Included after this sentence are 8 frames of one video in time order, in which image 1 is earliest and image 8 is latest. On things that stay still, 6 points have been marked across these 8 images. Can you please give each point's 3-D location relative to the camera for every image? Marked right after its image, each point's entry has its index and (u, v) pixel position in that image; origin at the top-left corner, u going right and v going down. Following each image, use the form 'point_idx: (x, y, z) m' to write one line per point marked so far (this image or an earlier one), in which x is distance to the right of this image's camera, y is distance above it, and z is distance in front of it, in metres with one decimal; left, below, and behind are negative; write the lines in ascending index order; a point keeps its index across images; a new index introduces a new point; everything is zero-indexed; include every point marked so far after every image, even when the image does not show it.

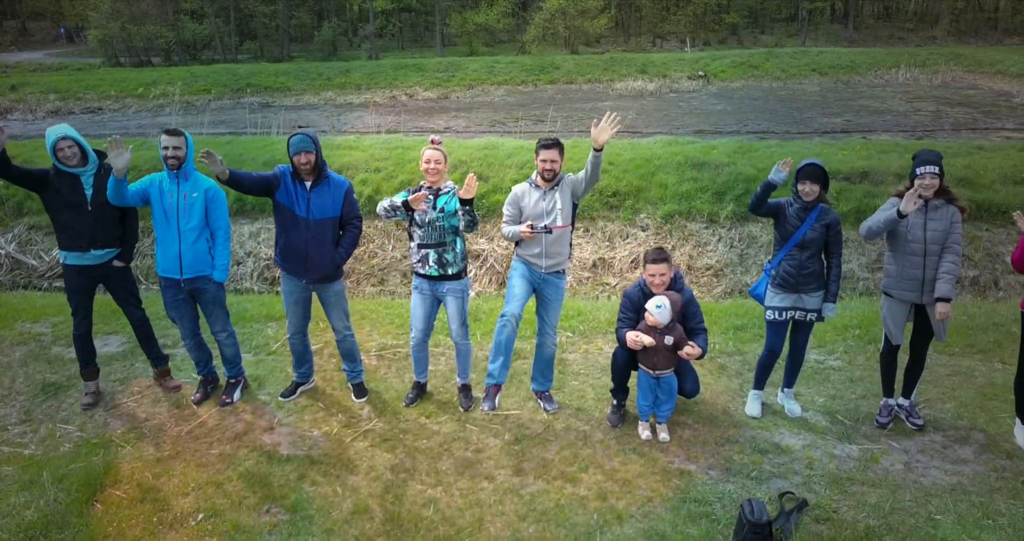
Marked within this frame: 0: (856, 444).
0: (+2.2, -1.1, +5.0) m
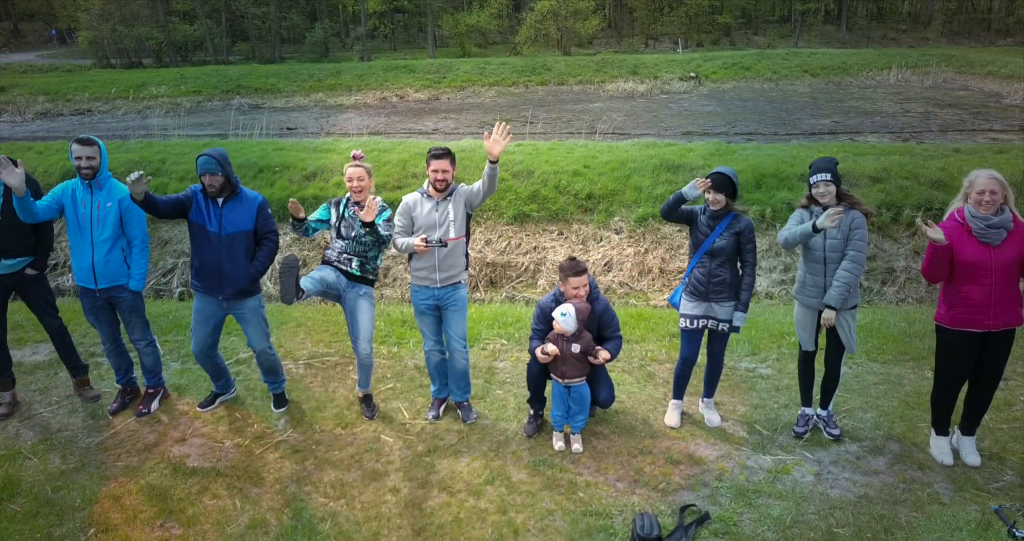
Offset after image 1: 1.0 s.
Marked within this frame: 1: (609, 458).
0: (+1.6, -1.2, +5.0) m
1: (+0.6, -1.2, +5.0) m
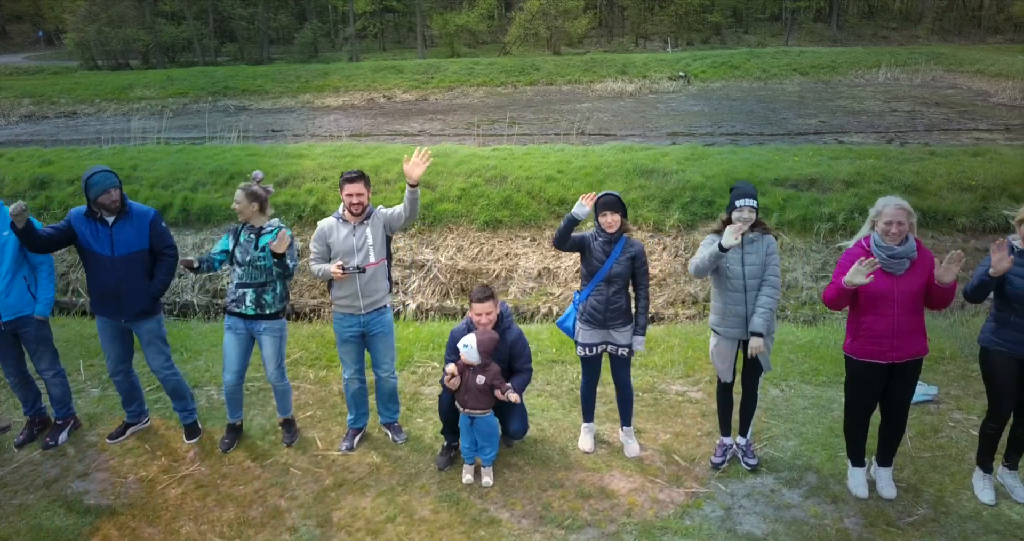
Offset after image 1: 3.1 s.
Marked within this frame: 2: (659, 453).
0: (+1.1, -1.3, +4.9) m
1: (0.0, -1.3, +4.8) m
2: (+1.0, -1.2, +5.3) m
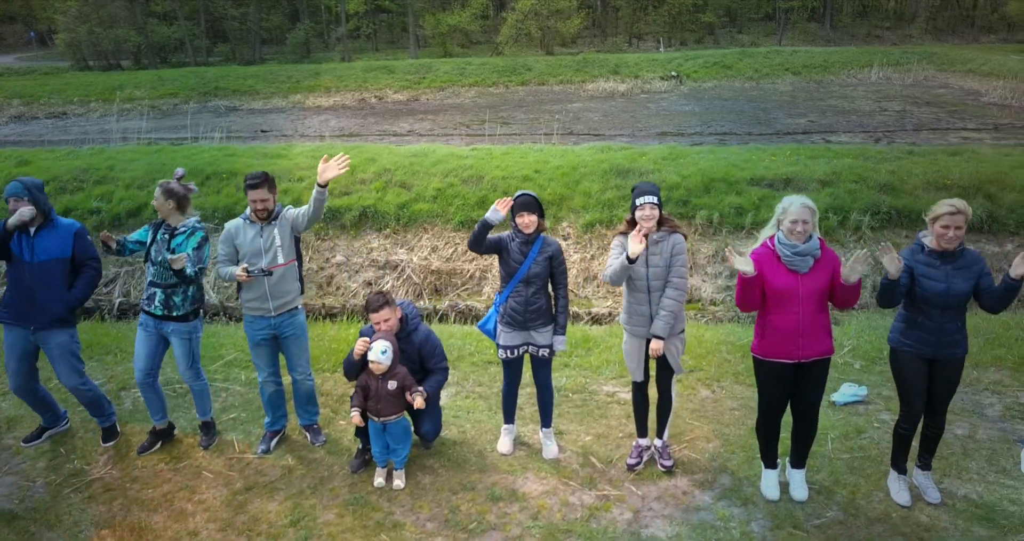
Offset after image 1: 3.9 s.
0: (+0.5, -1.3, +4.8) m
1: (-0.5, -1.4, +4.8) m
2: (+0.4, -1.2, +5.2) m
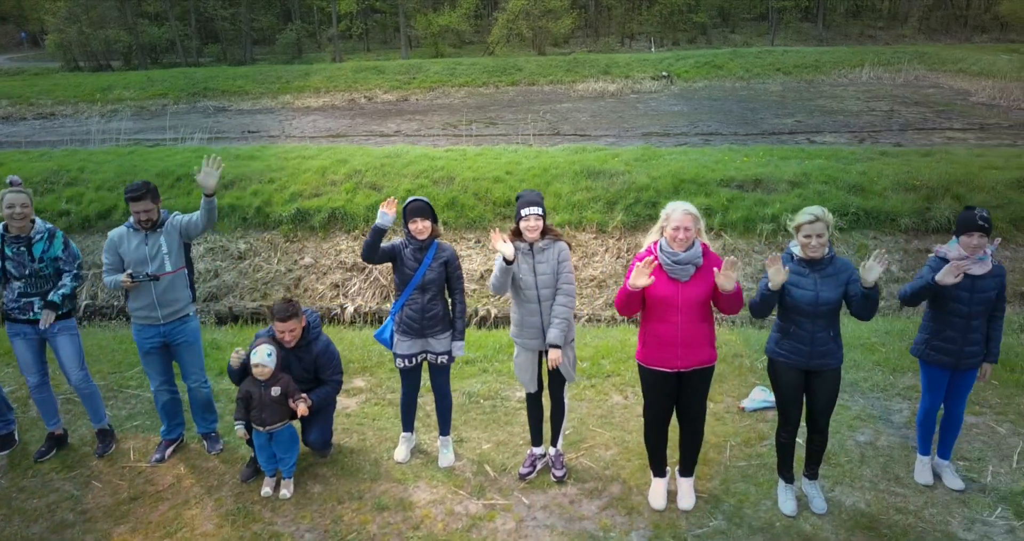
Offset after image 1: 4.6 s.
0: (-0.2, -1.4, +4.8) m
1: (-1.2, -1.4, +4.7) m
2: (-0.2, -1.2, +5.2) m
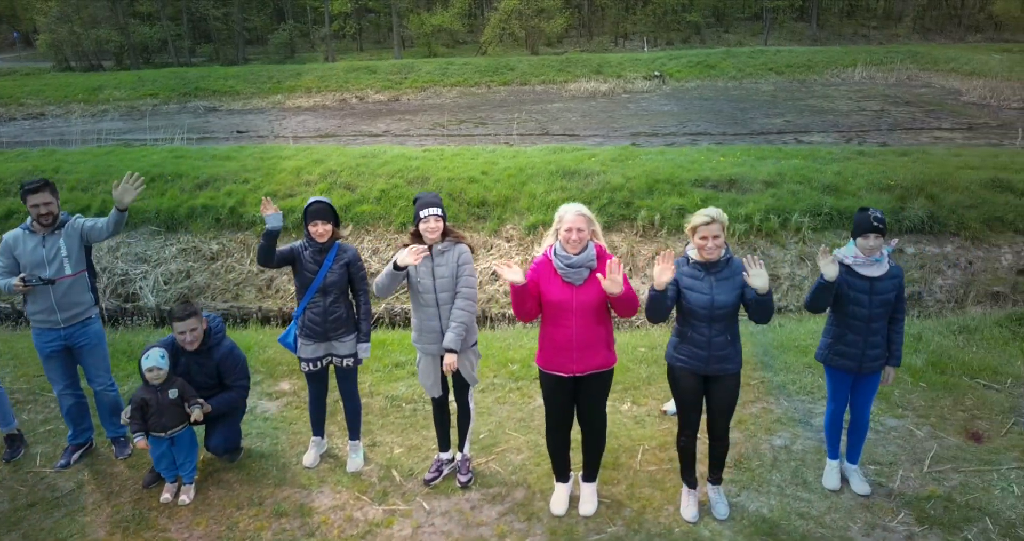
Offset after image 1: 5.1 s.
0: (-0.7, -1.4, +4.7) m
1: (-1.8, -1.4, +4.7) m
2: (-0.8, -1.3, +5.1) m
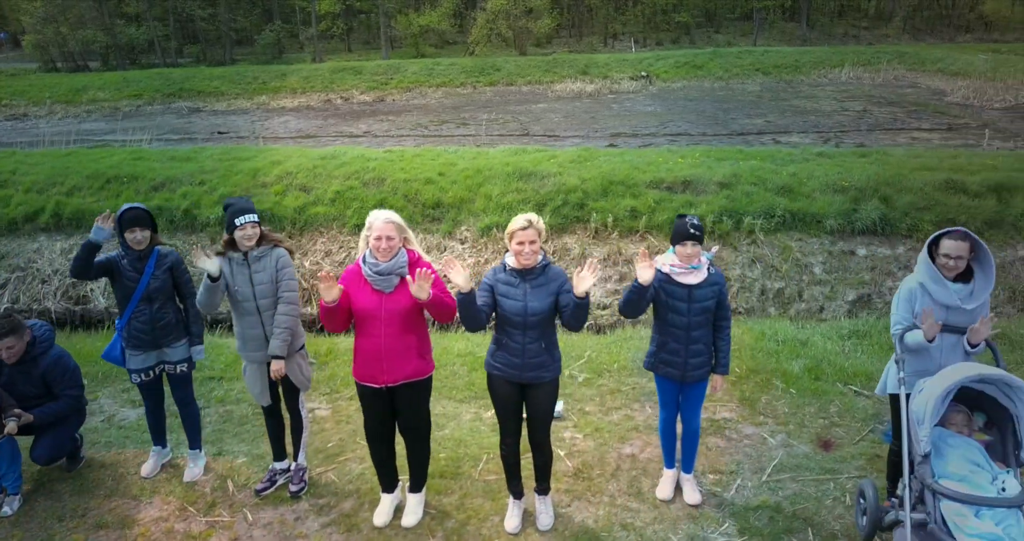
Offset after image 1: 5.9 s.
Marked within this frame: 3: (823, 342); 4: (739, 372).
0: (-1.8, -1.4, +4.7) m
1: (-2.8, -1.5, +4.6) m
2: (-1.8, -1.3, +5.0) m
3: (+2.8, -0.6, +7.1) m
4: (+1.8, -0.8, +6.4) m
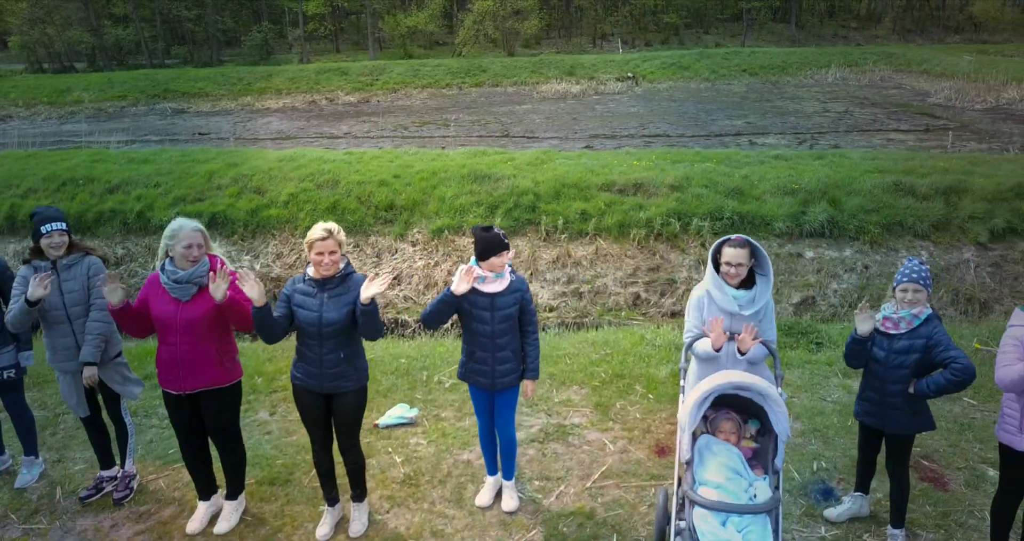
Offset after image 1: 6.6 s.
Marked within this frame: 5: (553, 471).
0: (-2.8, -1.5, +4.7) m
1: (-3.8, -1.5, +4.6) m
2: (-2.9, -1.4, +5.1) m
3: (+1.7, -0.7, +7.1) m
4: (+0.7, -0.9, +6.4) m
5: (+0.3, -1.3, +5.0) m
